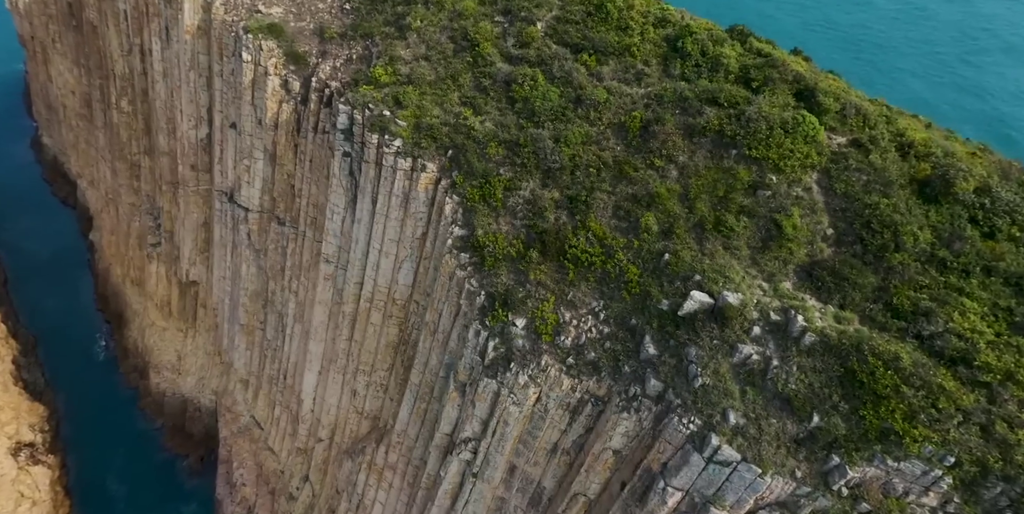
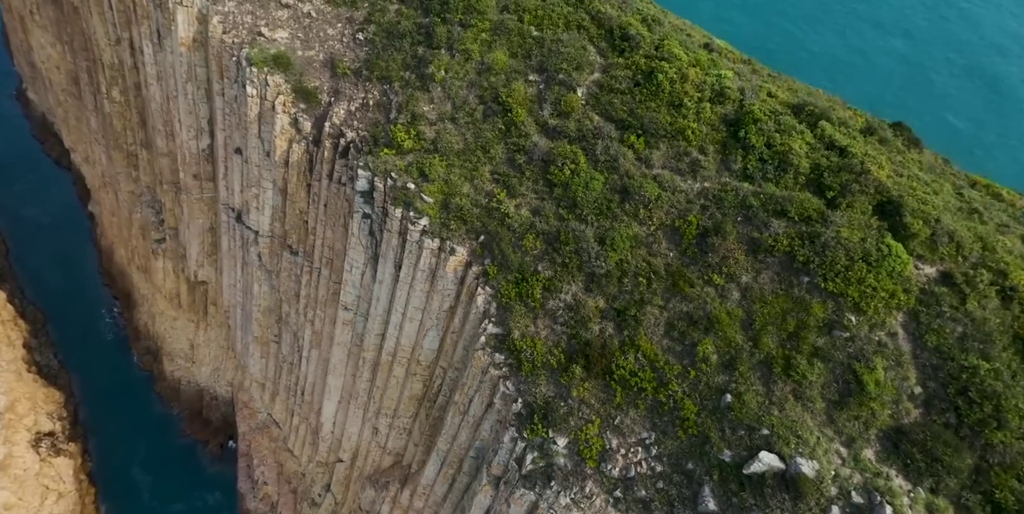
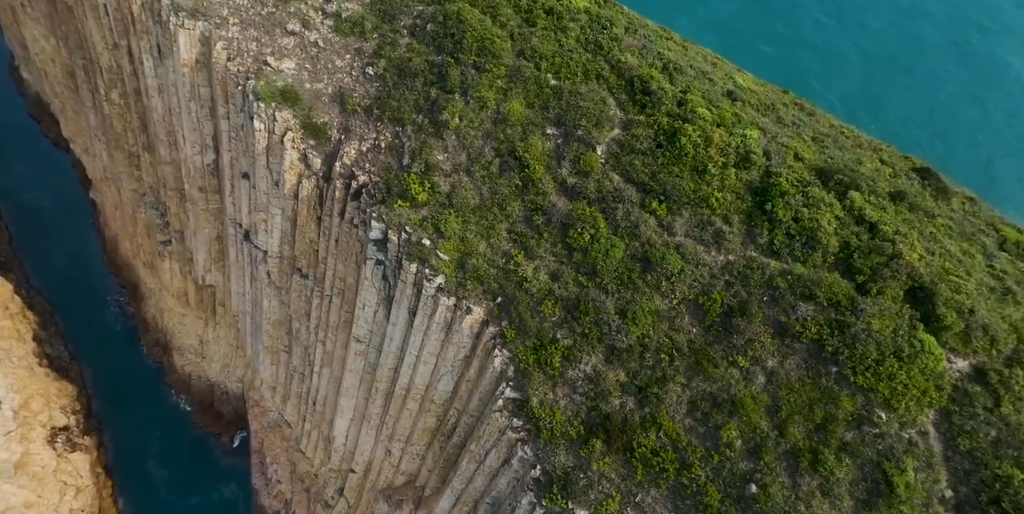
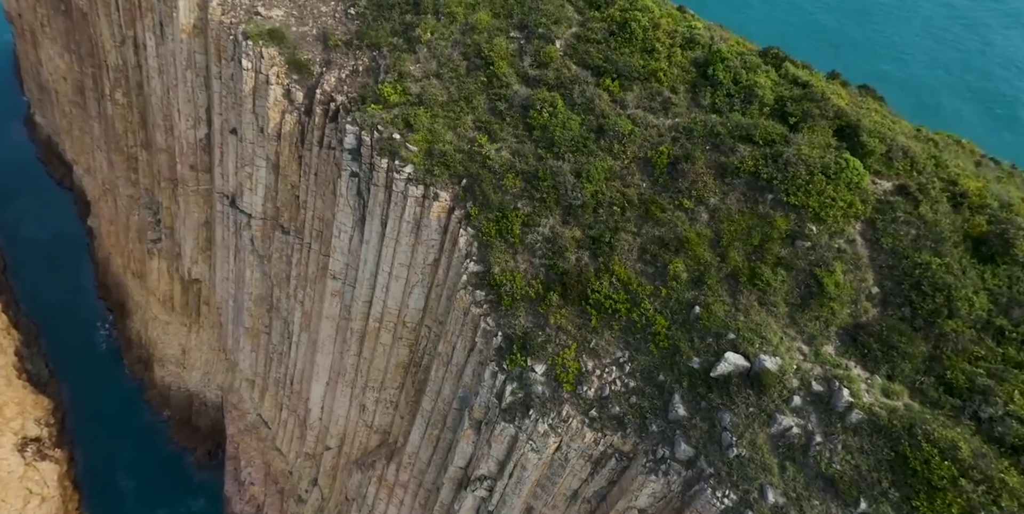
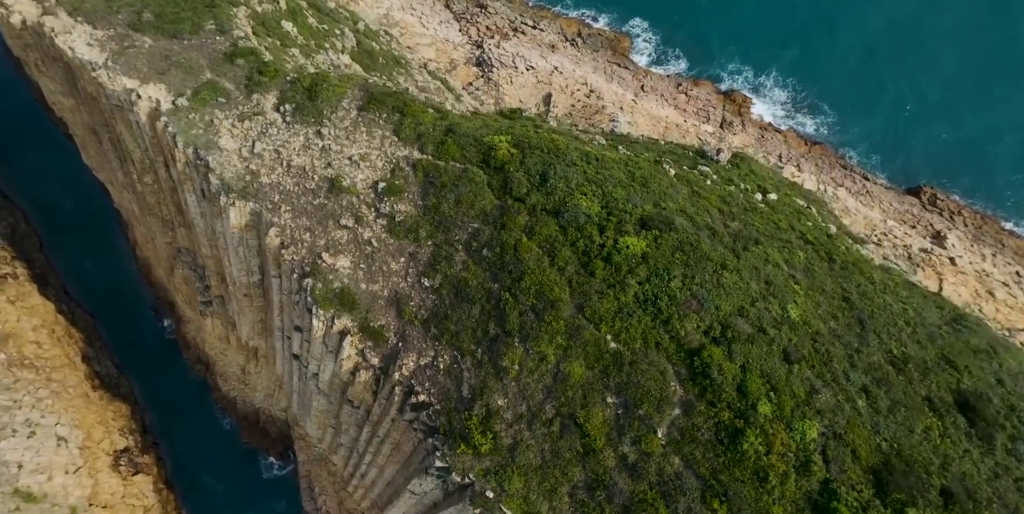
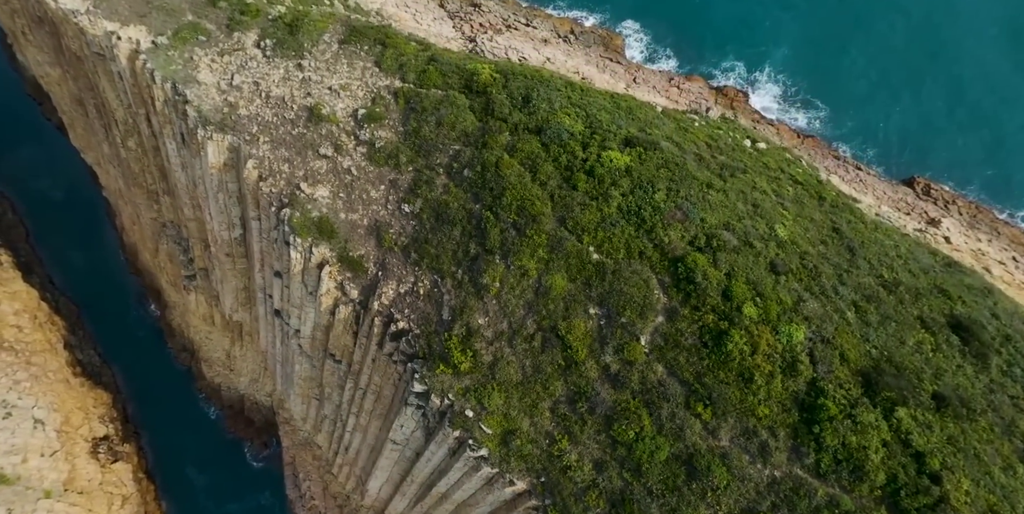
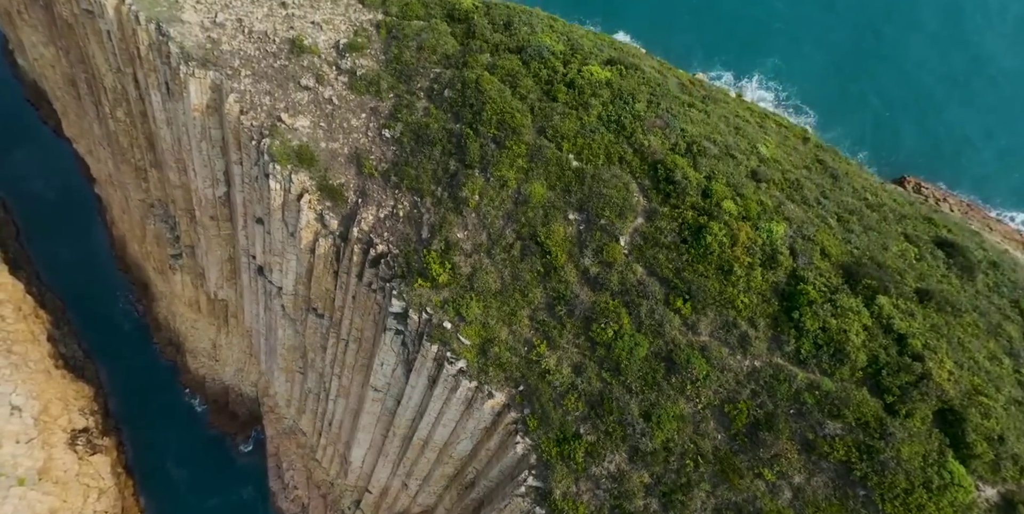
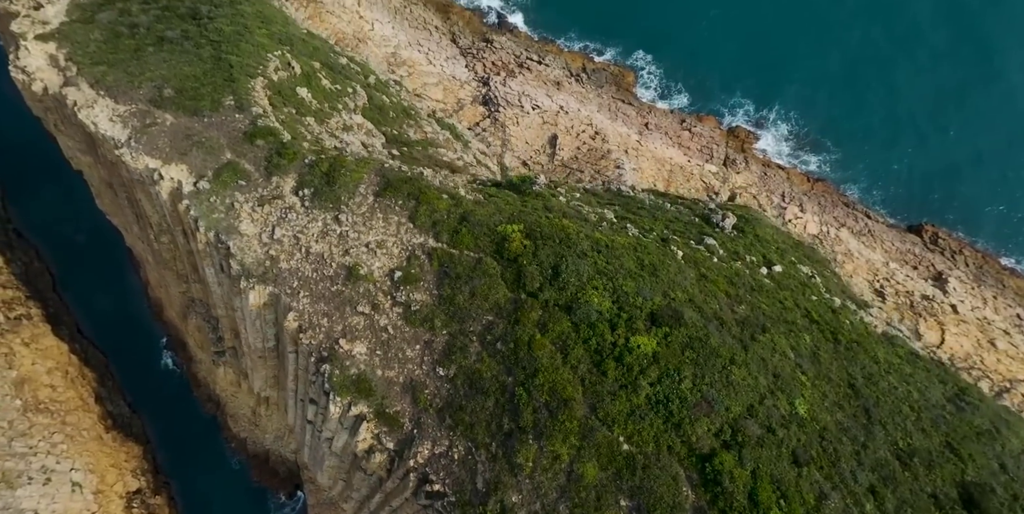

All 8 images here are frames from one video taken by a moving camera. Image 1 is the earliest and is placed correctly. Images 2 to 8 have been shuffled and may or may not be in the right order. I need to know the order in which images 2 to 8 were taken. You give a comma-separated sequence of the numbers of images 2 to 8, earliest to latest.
4, 2, 3, 7, 6, 5, 8
